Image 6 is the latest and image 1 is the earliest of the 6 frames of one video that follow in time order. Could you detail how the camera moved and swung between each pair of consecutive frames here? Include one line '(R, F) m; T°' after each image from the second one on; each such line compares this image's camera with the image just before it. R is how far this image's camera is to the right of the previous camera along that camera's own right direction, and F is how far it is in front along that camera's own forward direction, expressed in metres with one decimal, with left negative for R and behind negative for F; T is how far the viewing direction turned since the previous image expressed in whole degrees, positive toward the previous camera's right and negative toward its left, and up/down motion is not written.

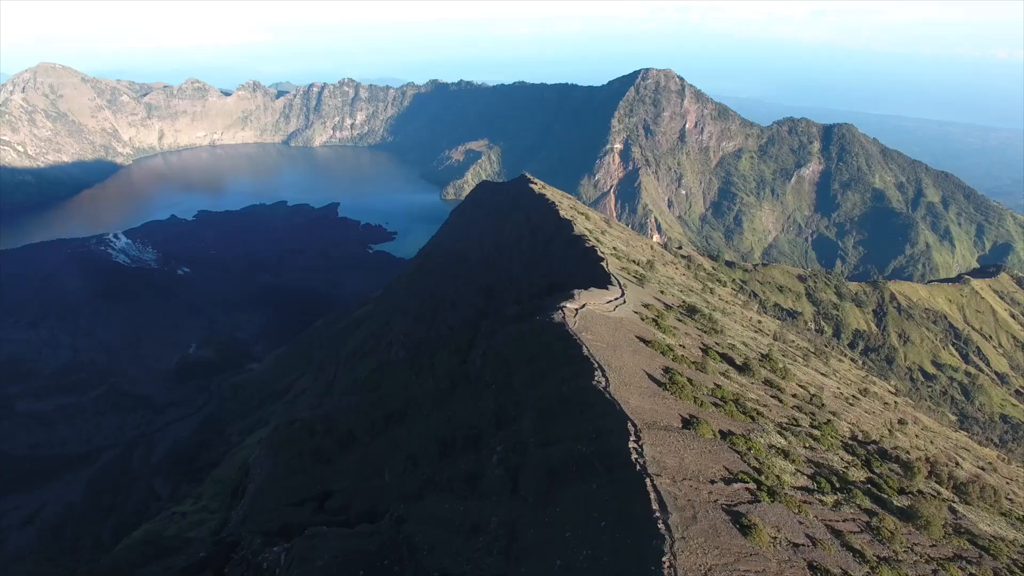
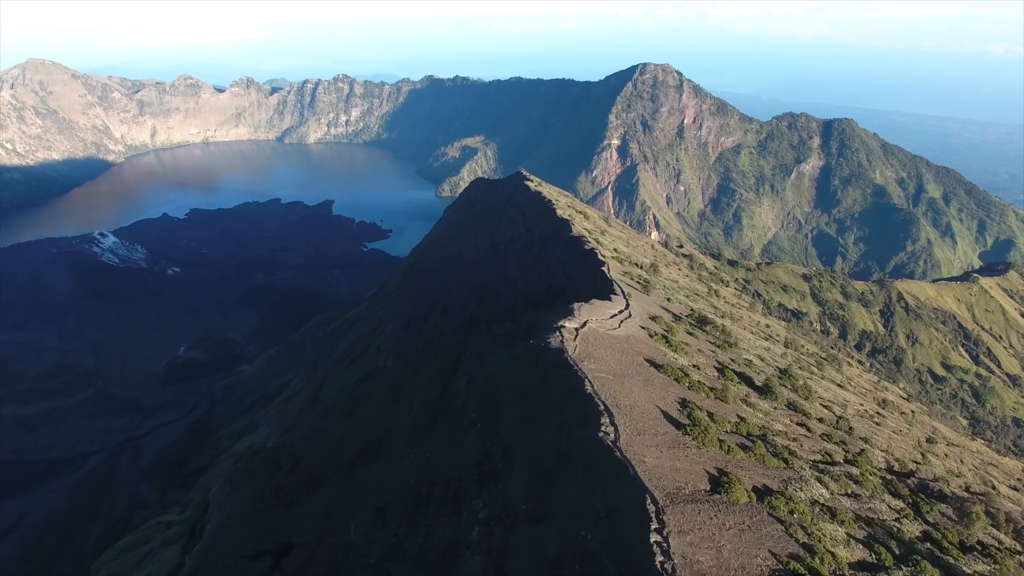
(+0.3, +4.0) m; 0°
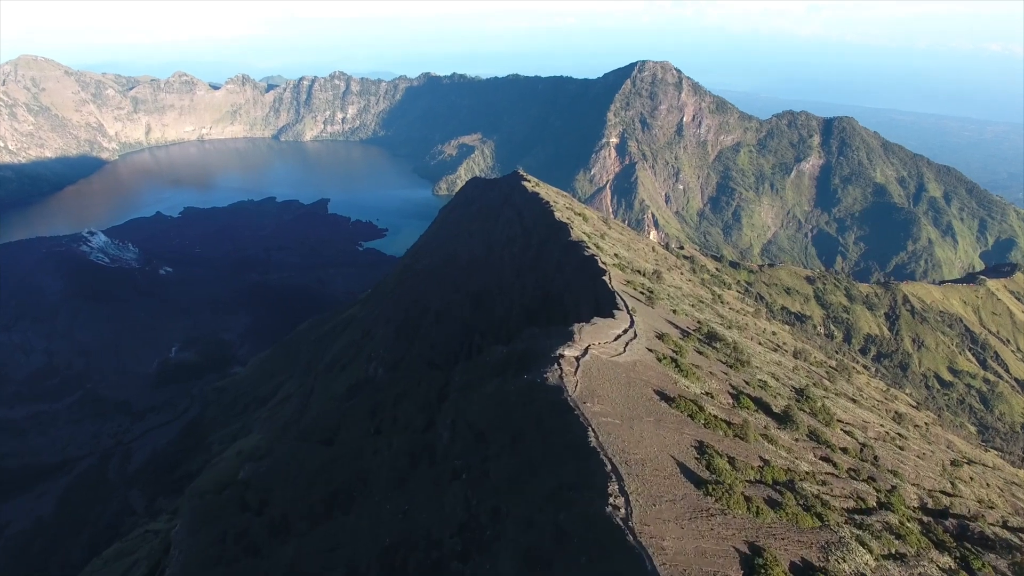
(+0.2, +3.0) m; 0°
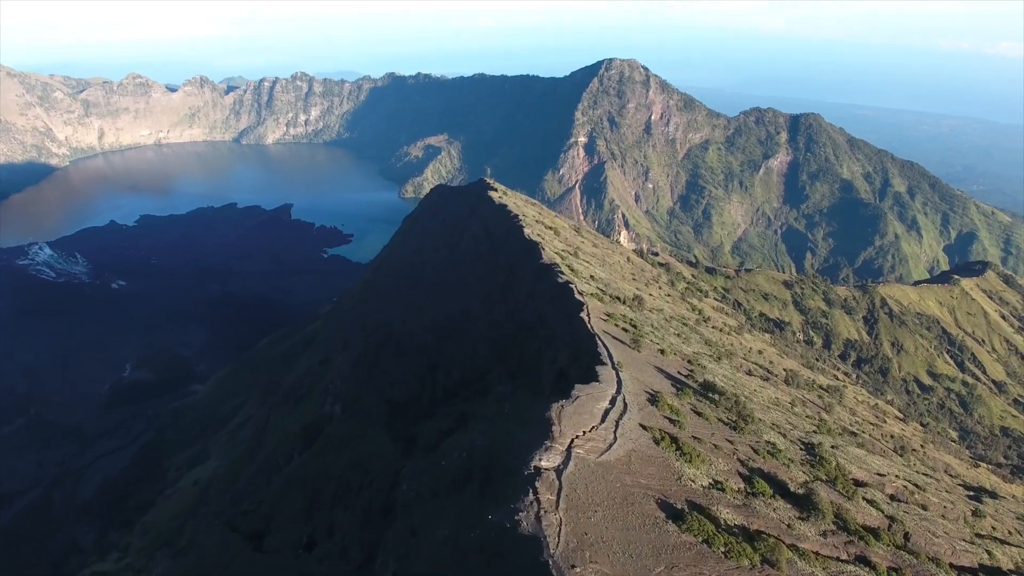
(+0.6, +5.4) m; +3°
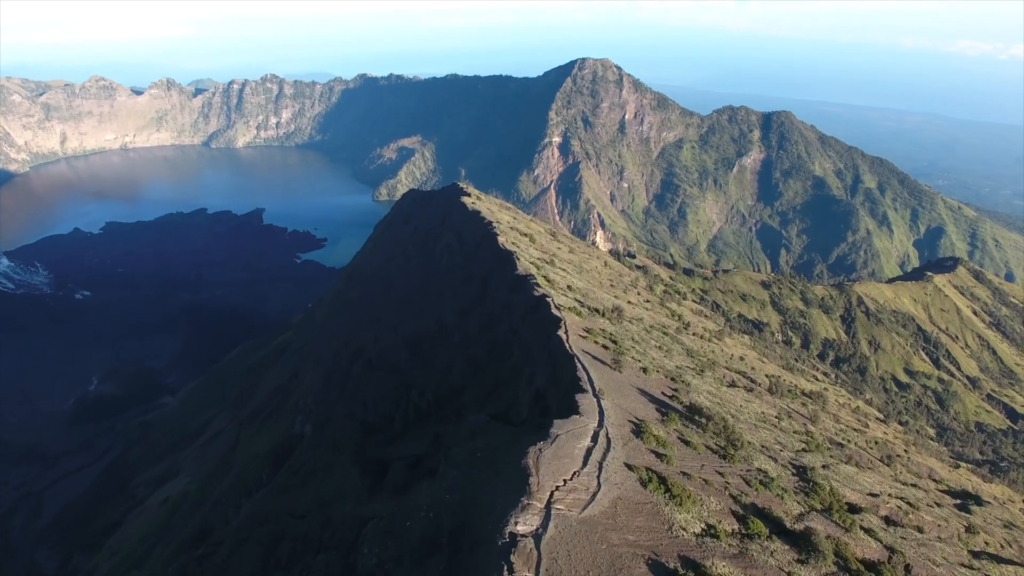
(+0.3, +2.1) m; +2°
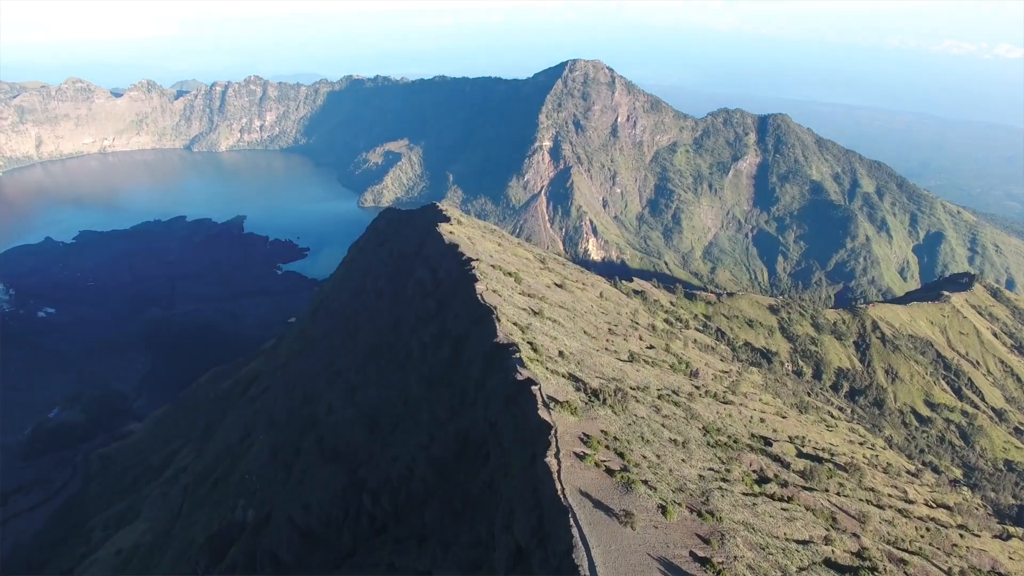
(+1.1, +9.4) m; +1°
